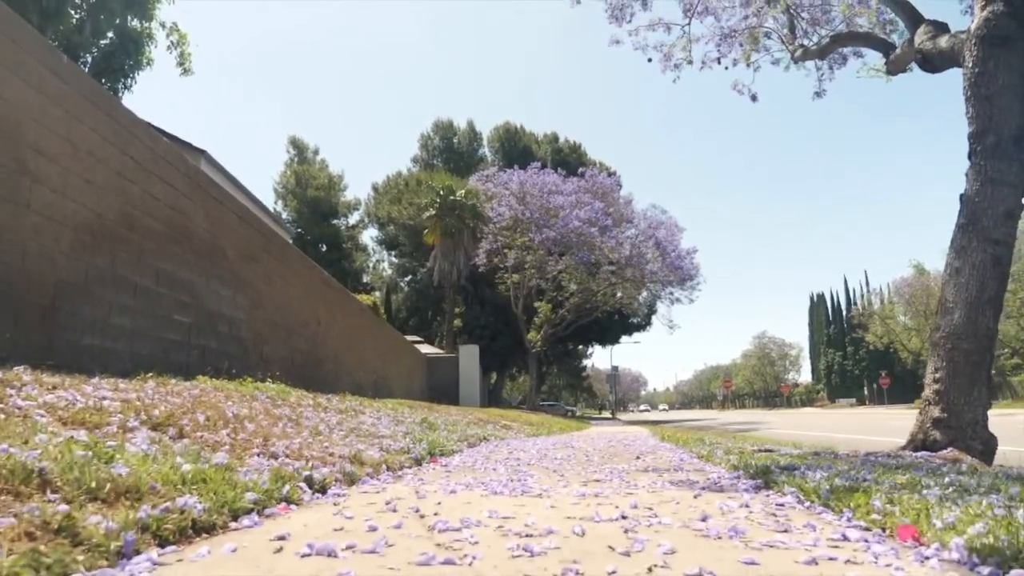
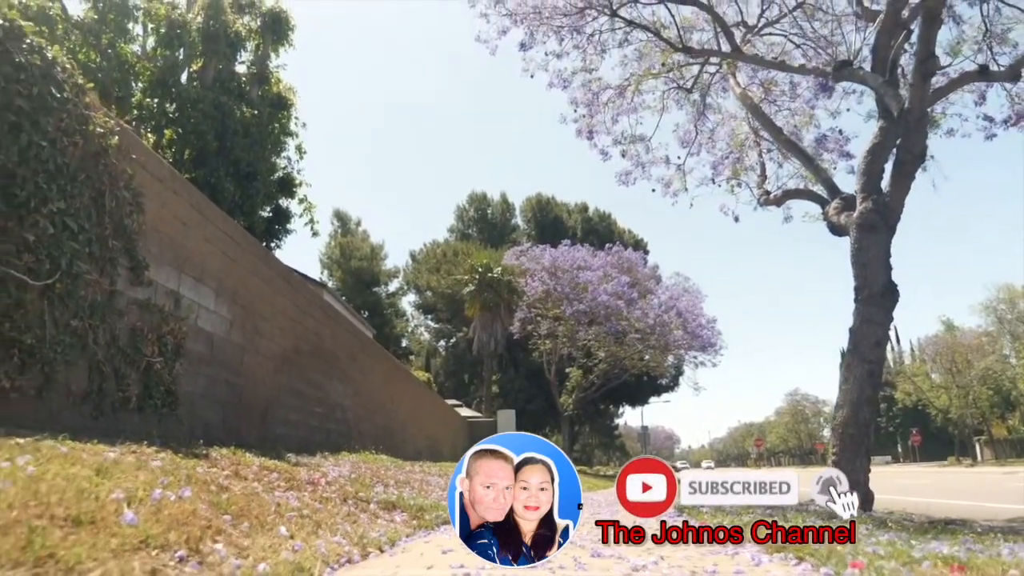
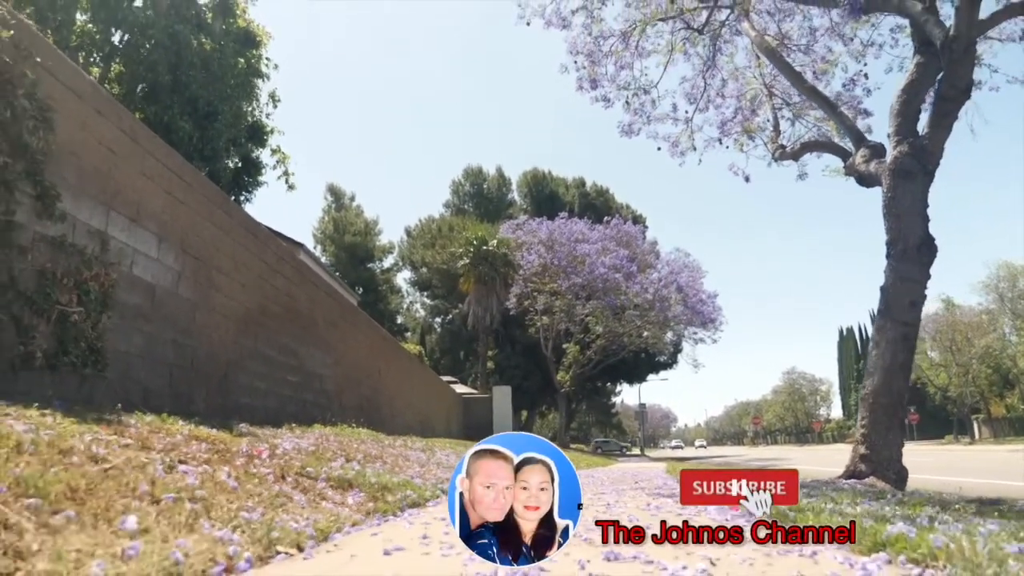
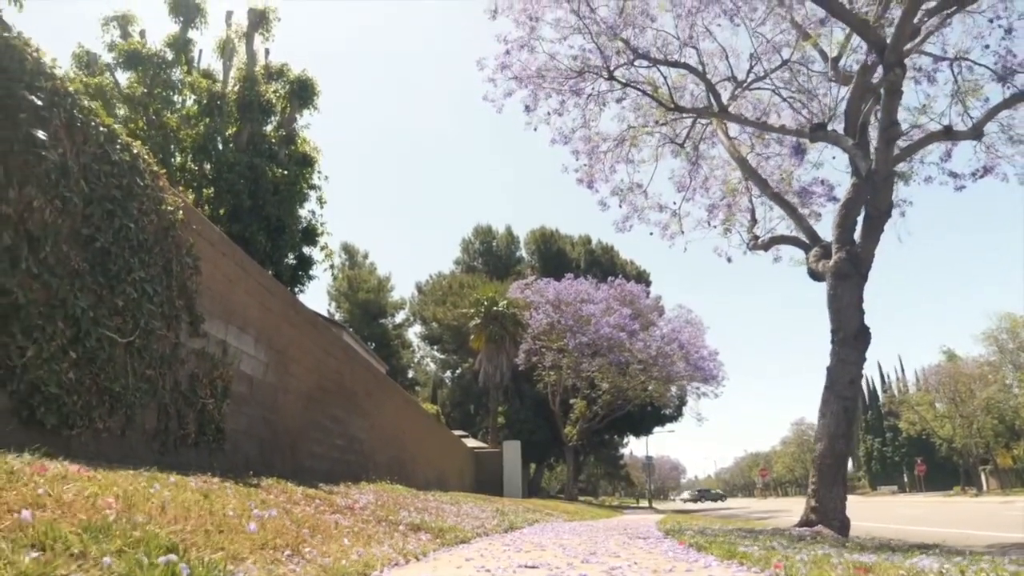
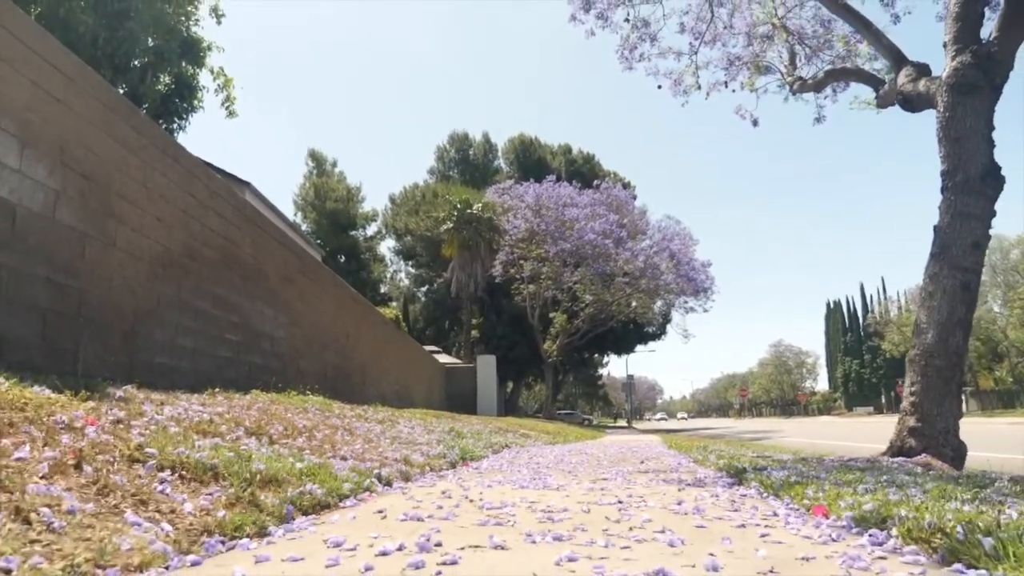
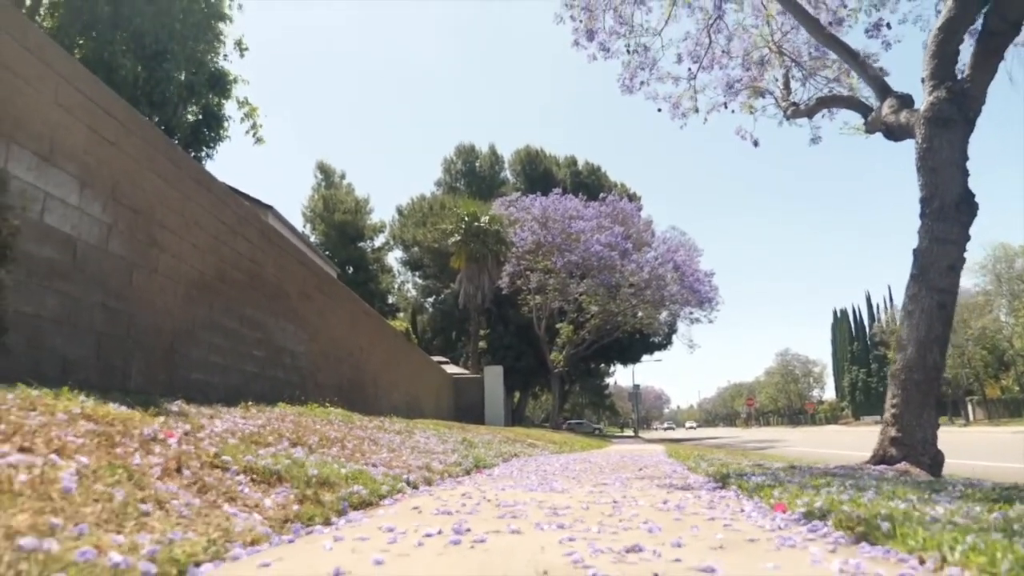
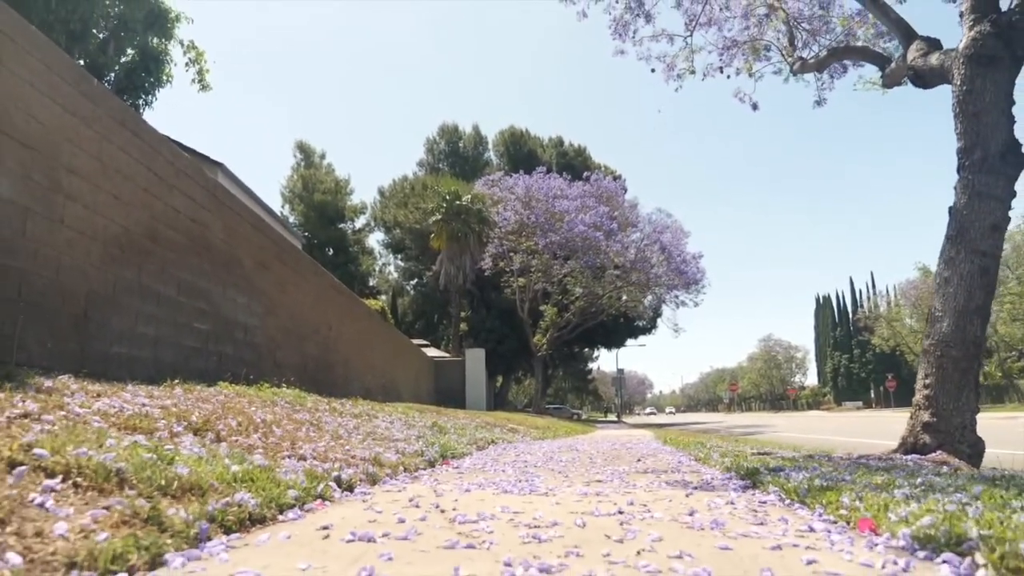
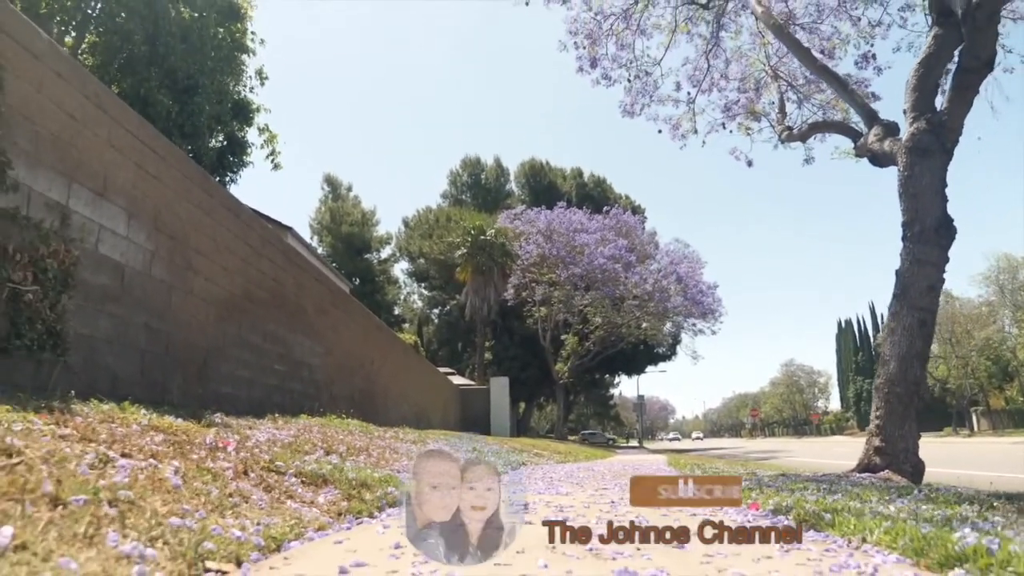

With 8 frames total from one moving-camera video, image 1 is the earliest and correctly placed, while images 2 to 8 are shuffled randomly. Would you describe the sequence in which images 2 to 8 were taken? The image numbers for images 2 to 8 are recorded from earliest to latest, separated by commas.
7, 5, 6, 8, 3, 2, 4
